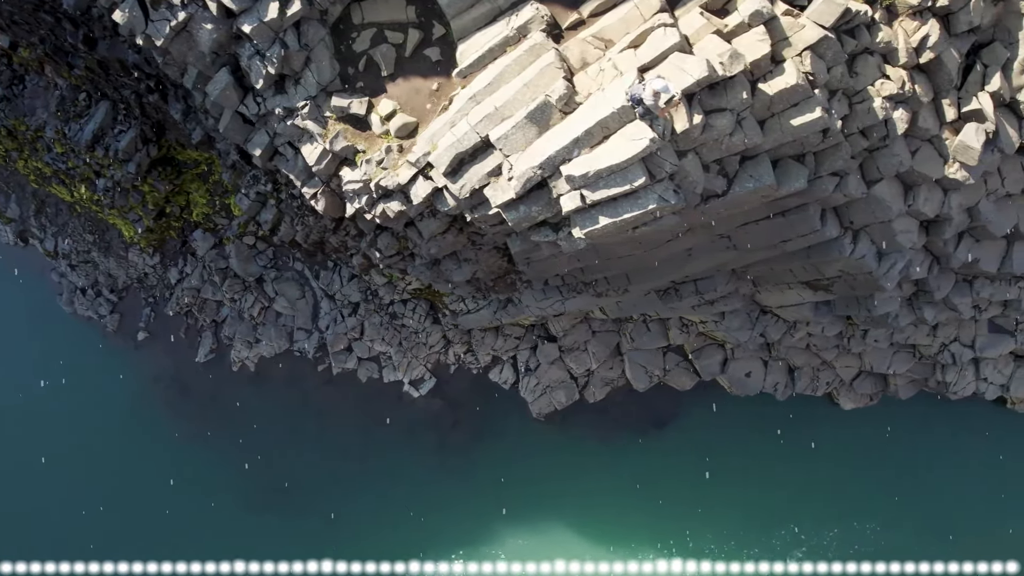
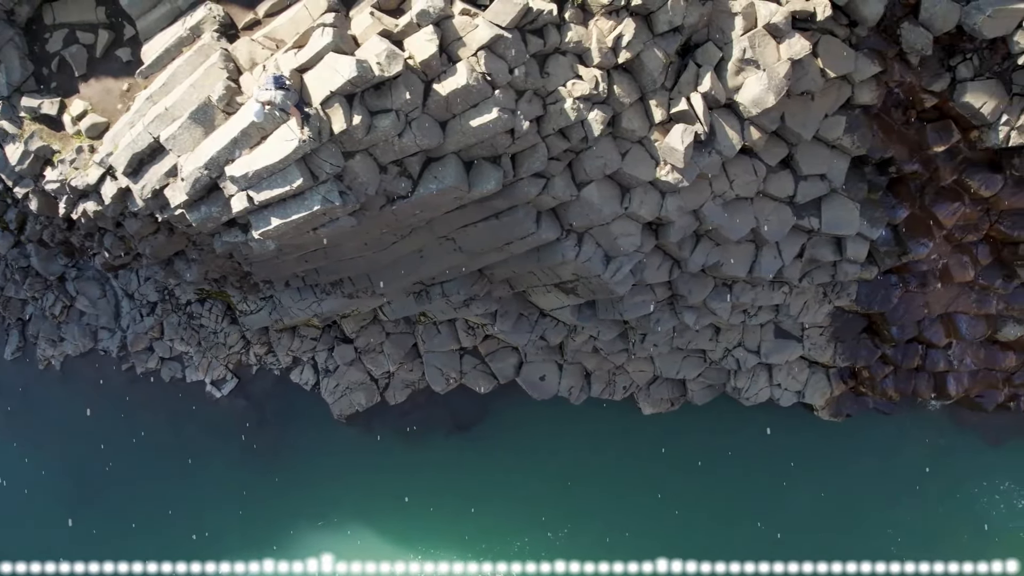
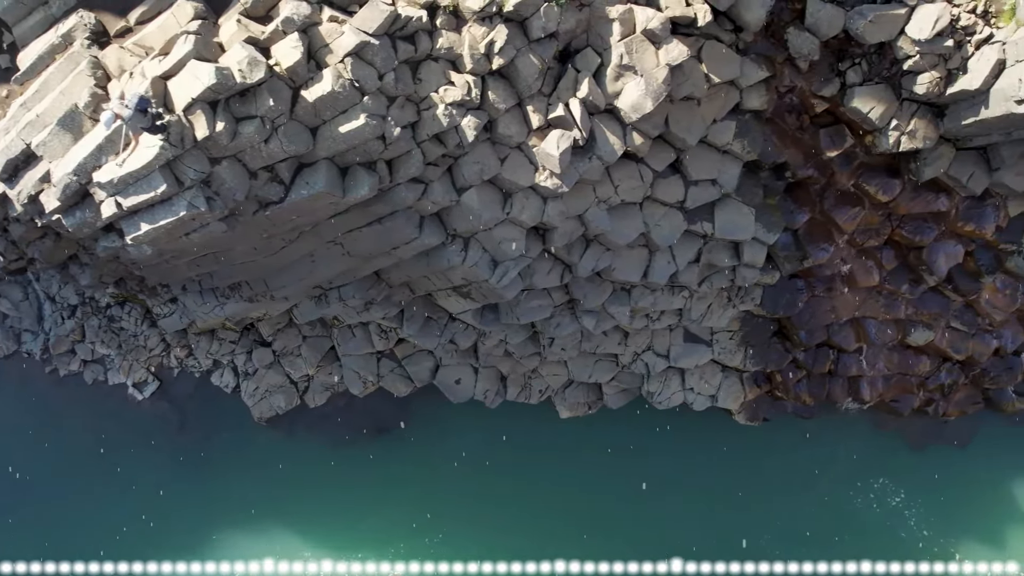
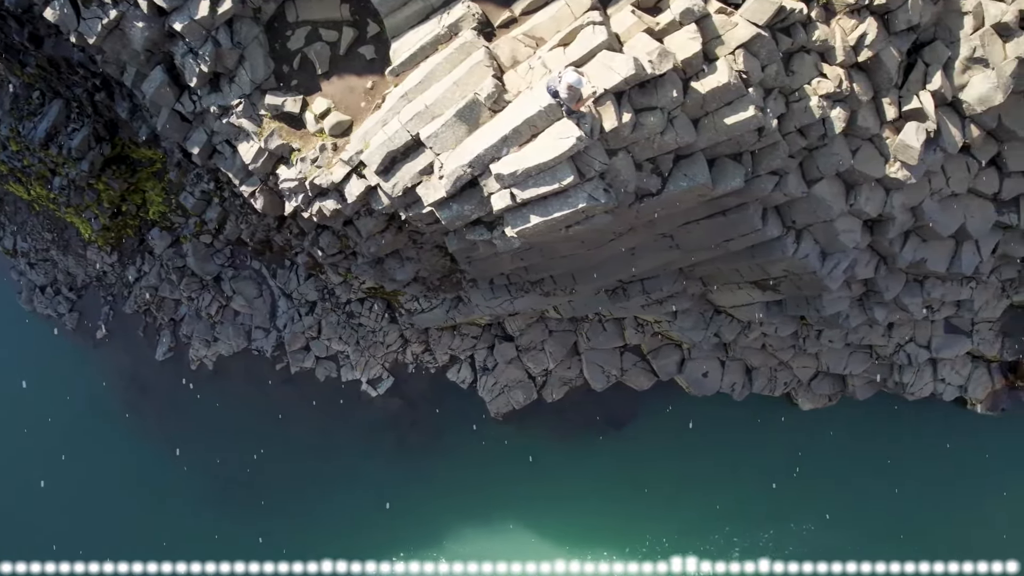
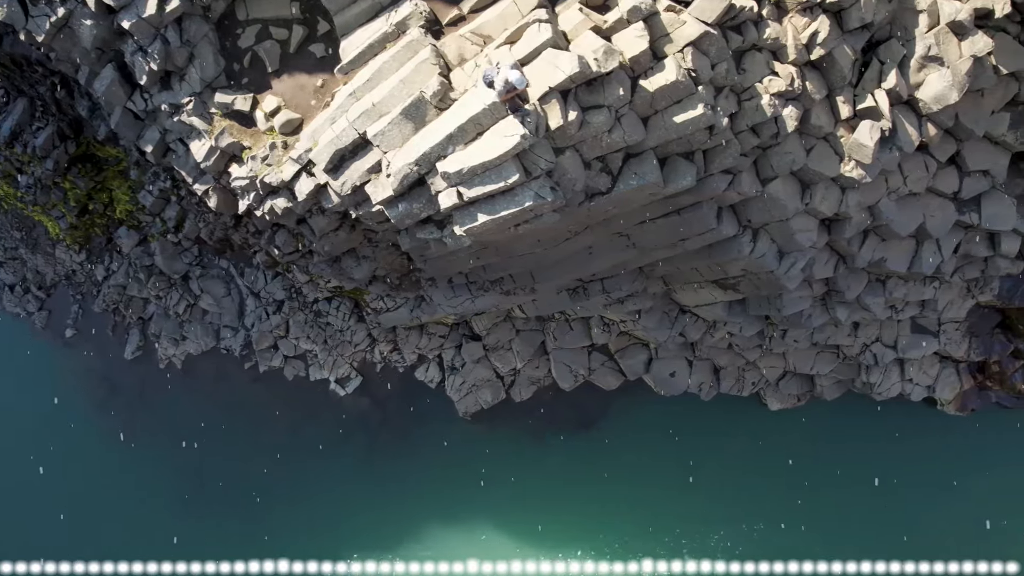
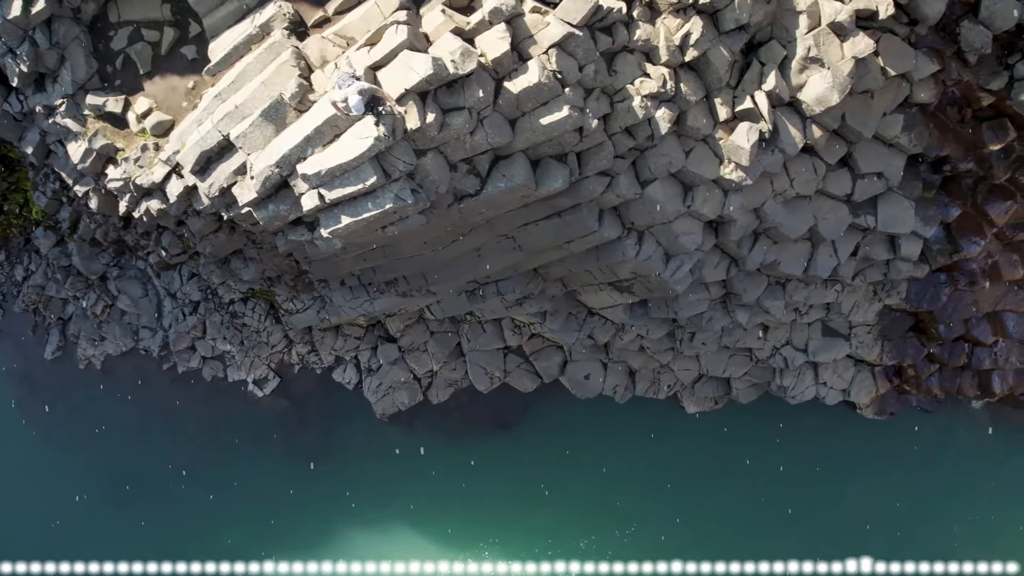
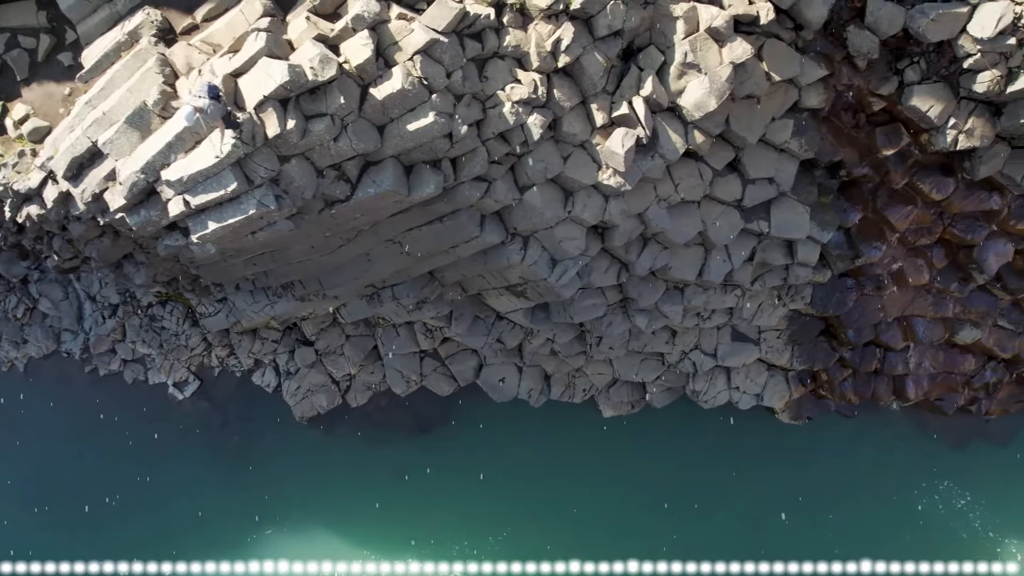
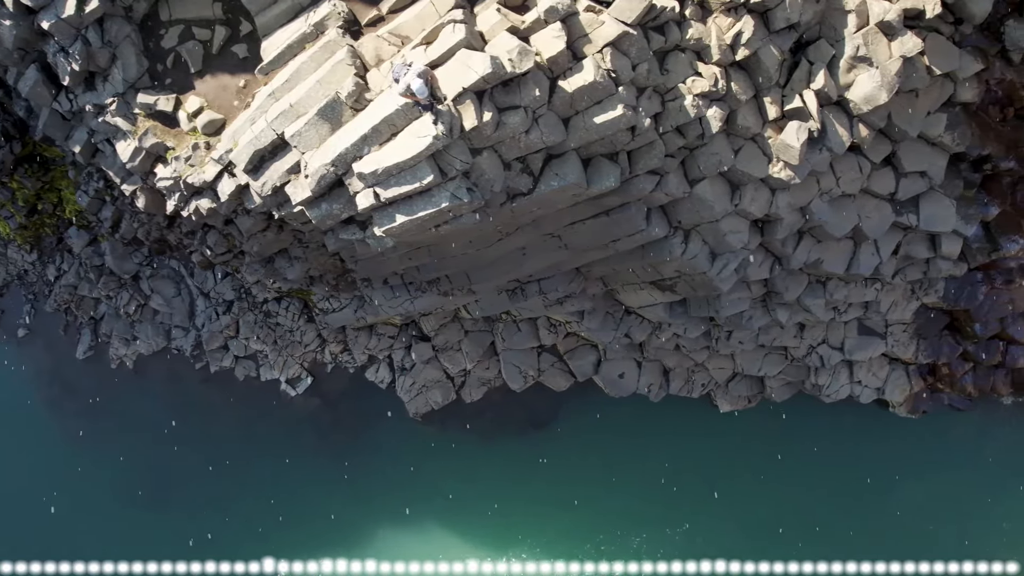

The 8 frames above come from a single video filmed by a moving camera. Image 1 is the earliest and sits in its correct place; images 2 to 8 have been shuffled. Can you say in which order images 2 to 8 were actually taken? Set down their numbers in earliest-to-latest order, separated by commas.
4, 5, 8, 6, 2, 7, 3
